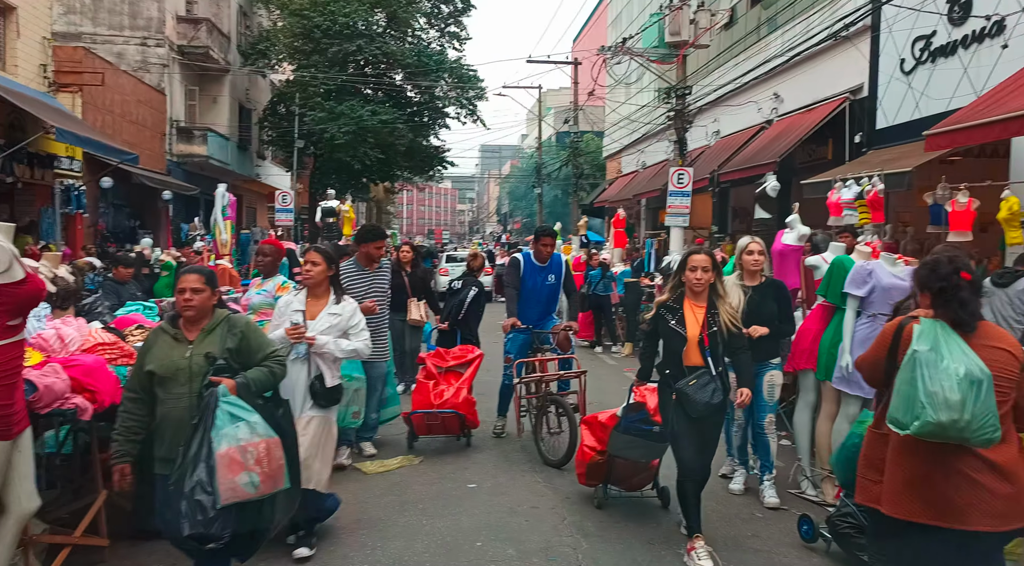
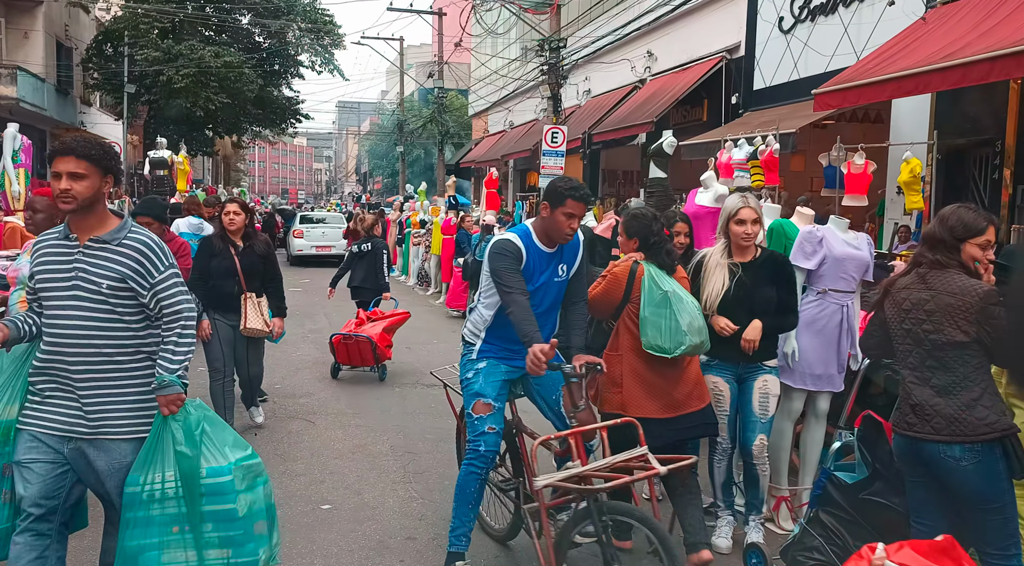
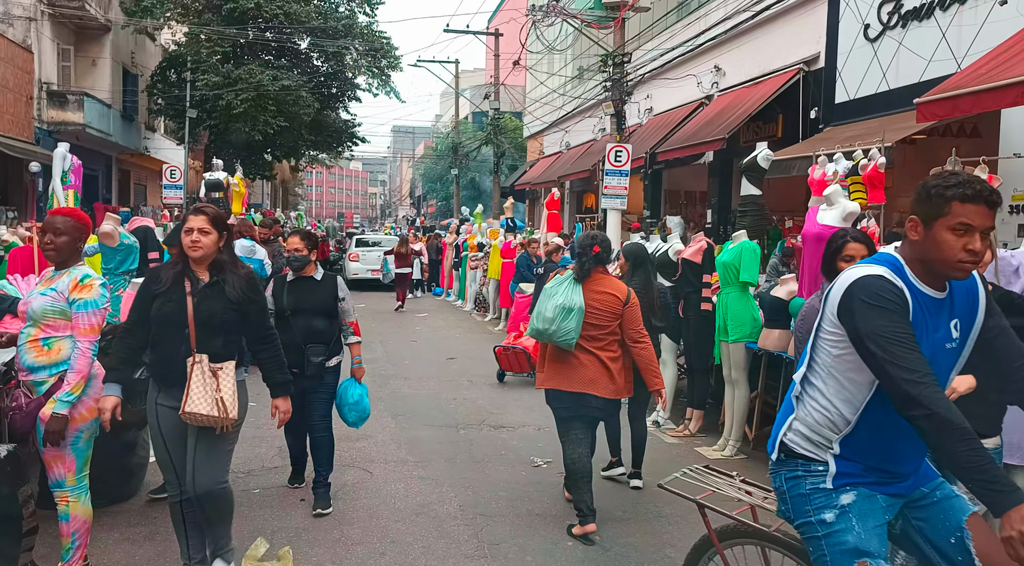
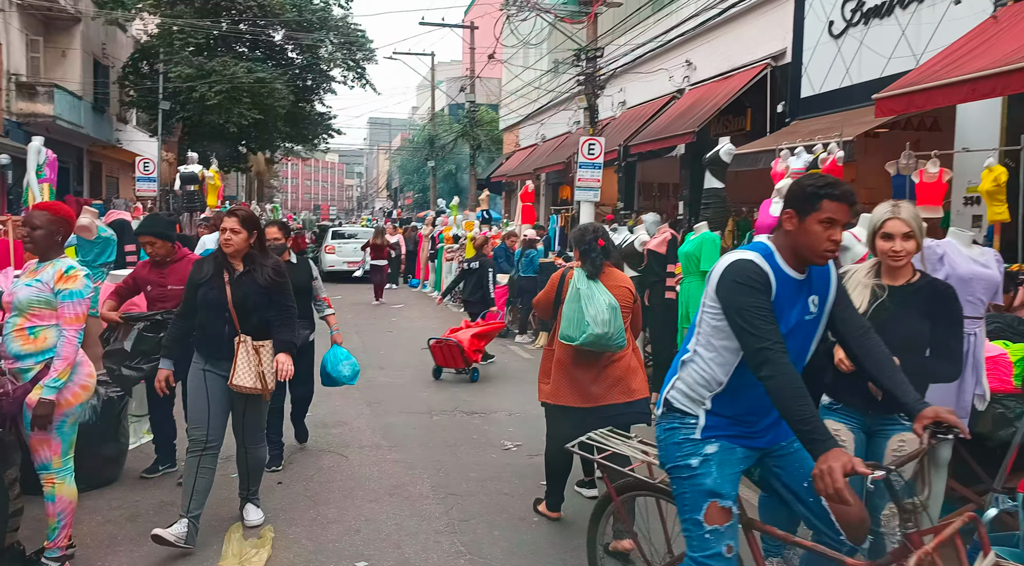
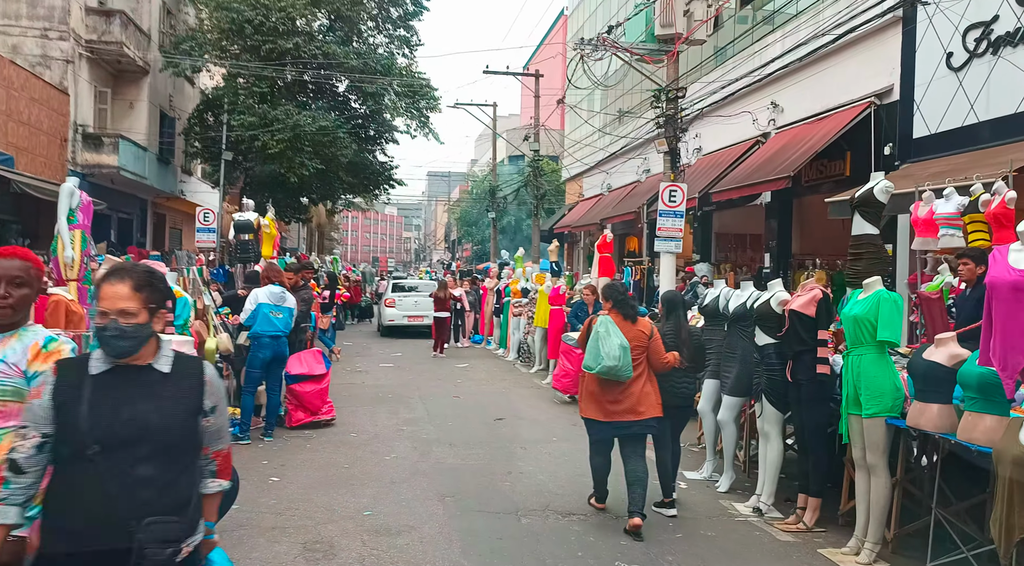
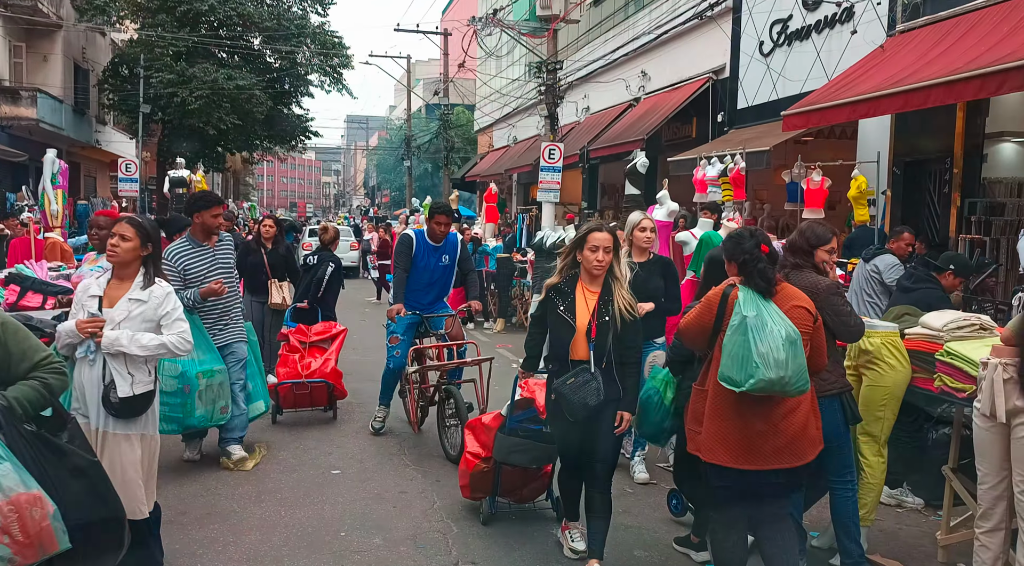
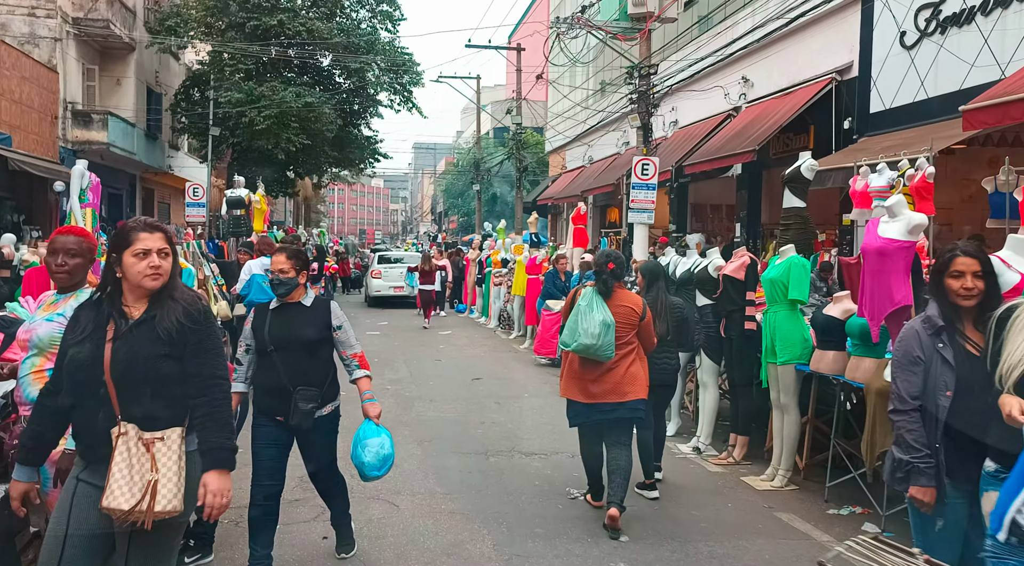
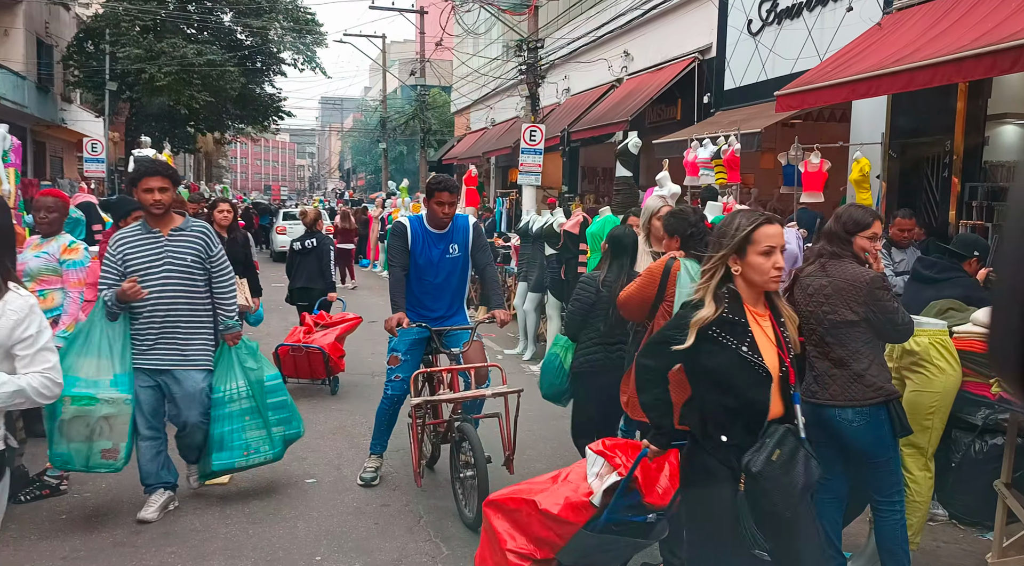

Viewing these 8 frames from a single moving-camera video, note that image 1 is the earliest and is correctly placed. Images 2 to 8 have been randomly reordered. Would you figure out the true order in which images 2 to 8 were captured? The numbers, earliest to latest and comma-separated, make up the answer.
6, 8, 2, 4, 3, 7, 5
